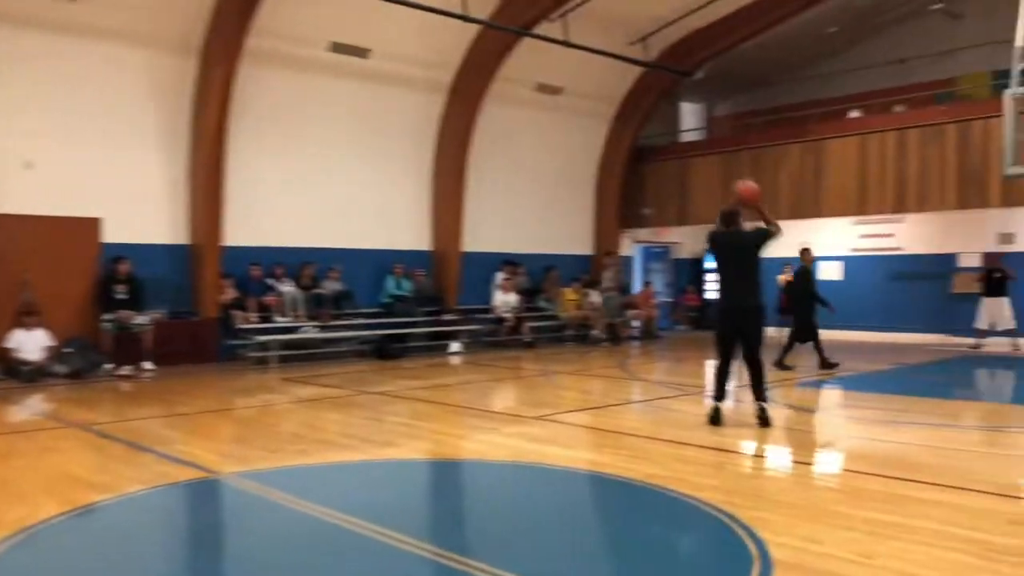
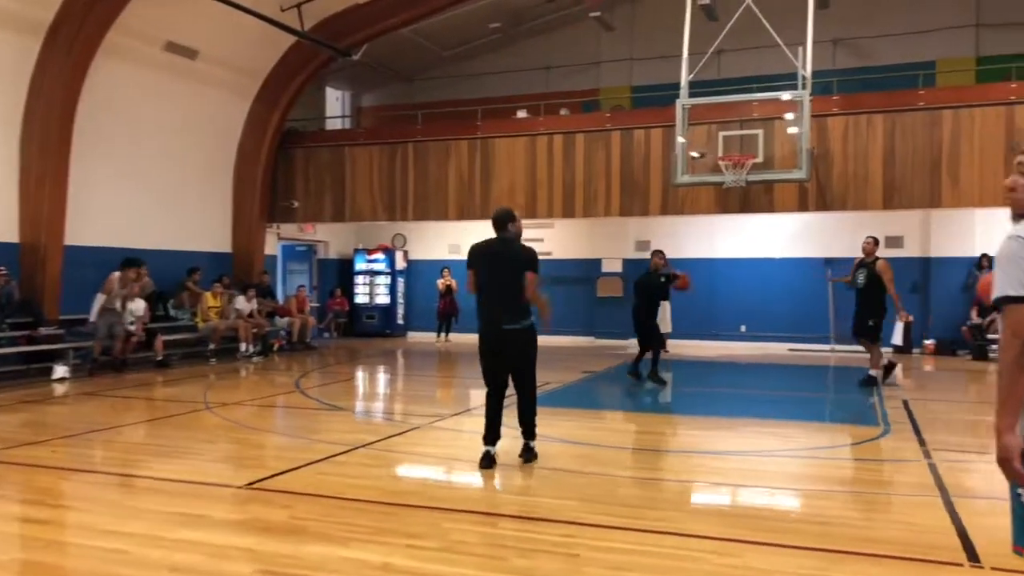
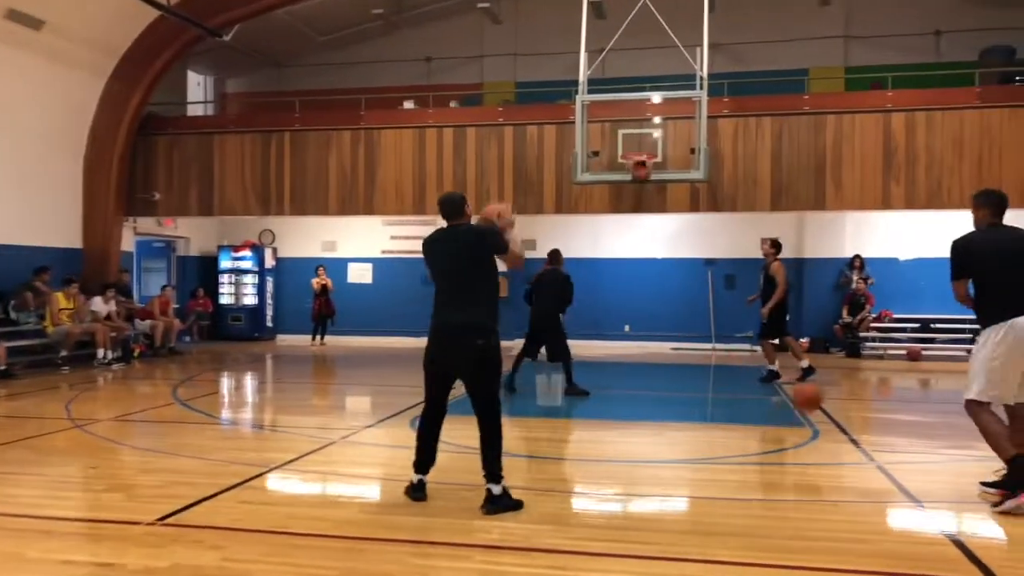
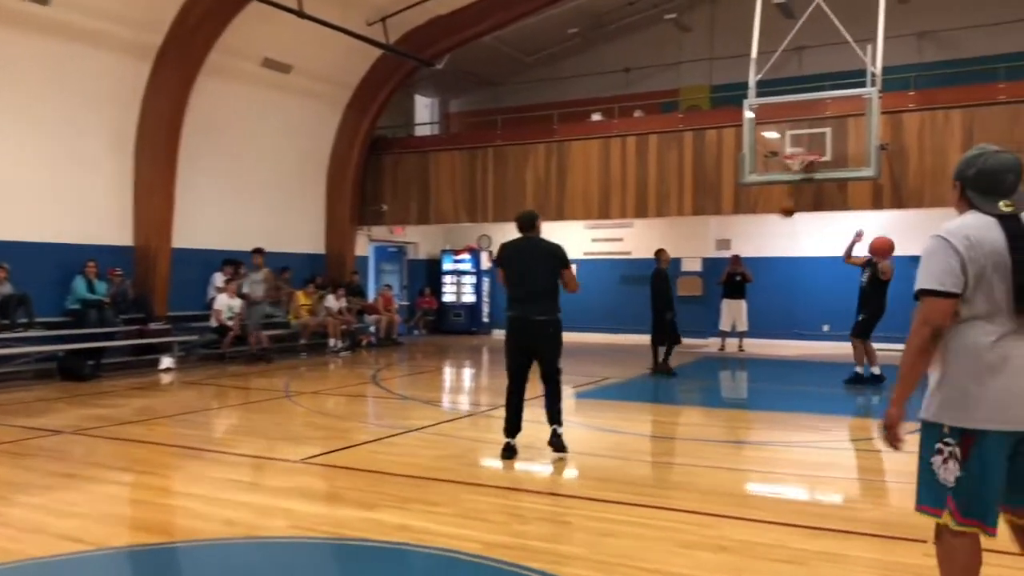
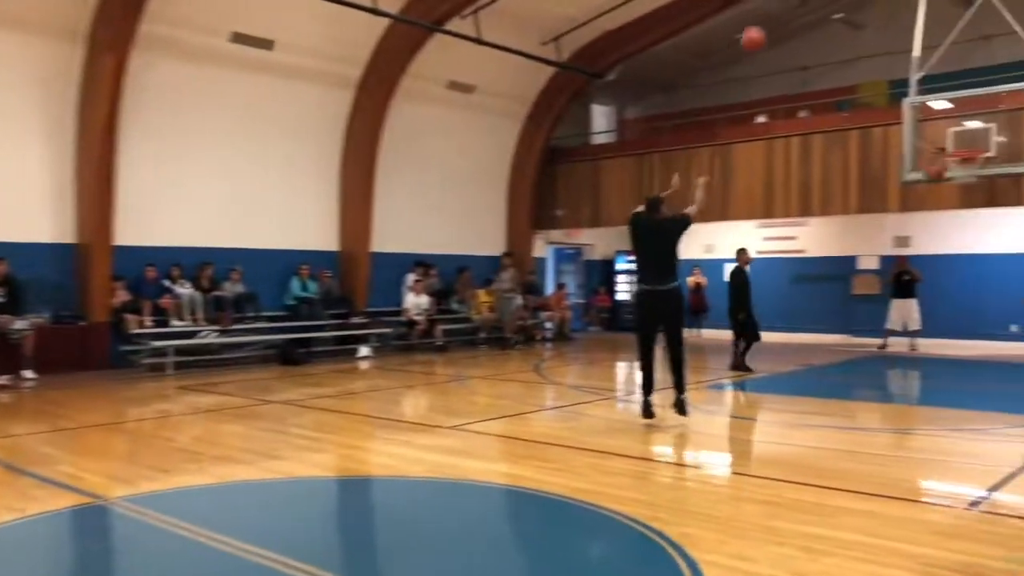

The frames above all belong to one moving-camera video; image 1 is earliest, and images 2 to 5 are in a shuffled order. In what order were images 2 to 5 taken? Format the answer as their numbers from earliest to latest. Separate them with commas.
5, 4, 2, 3
